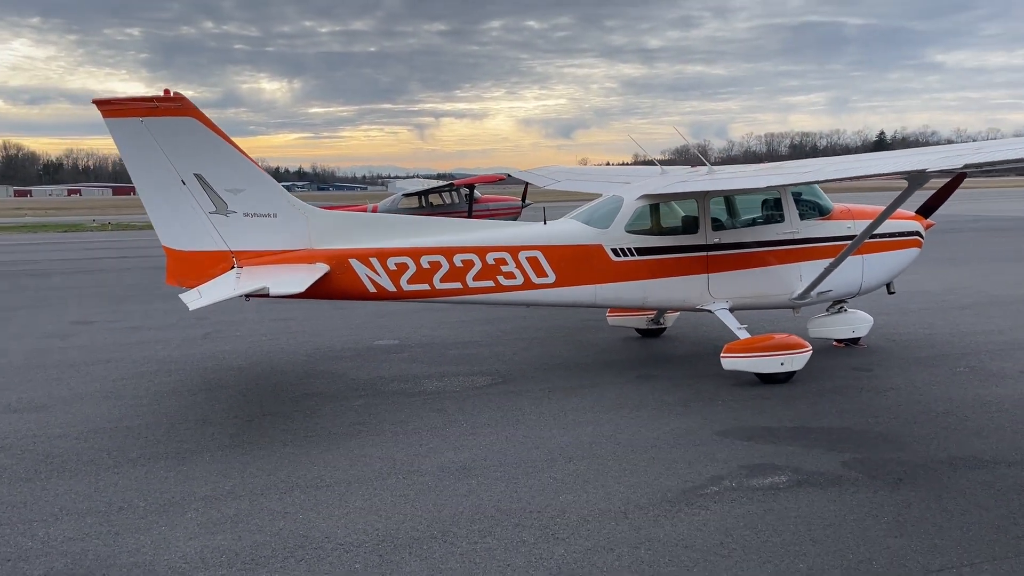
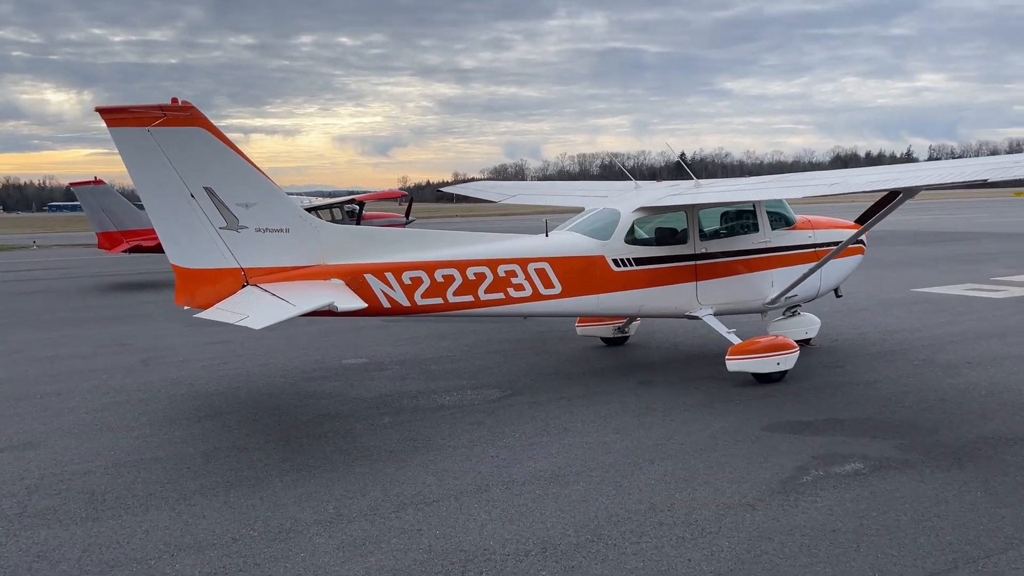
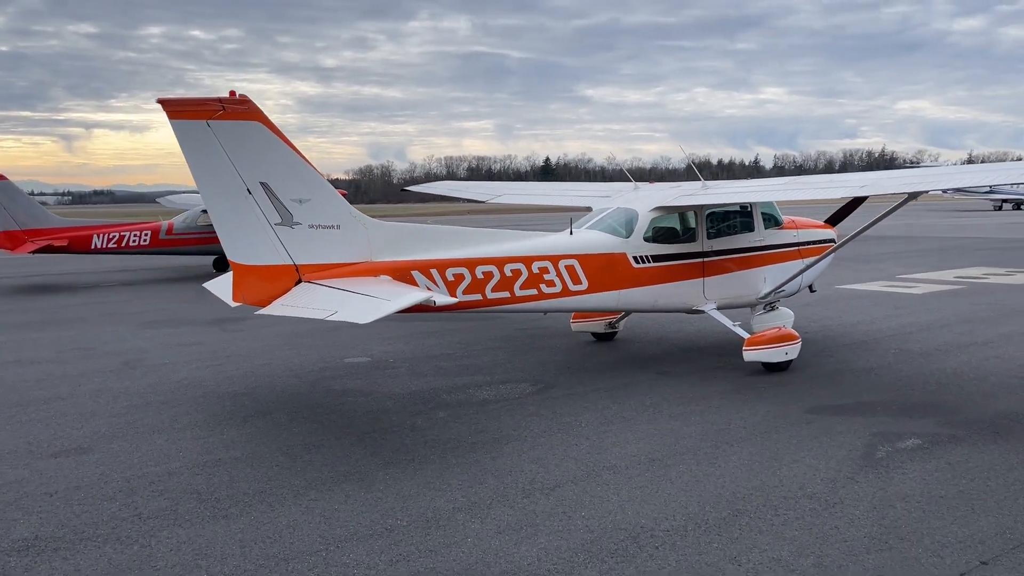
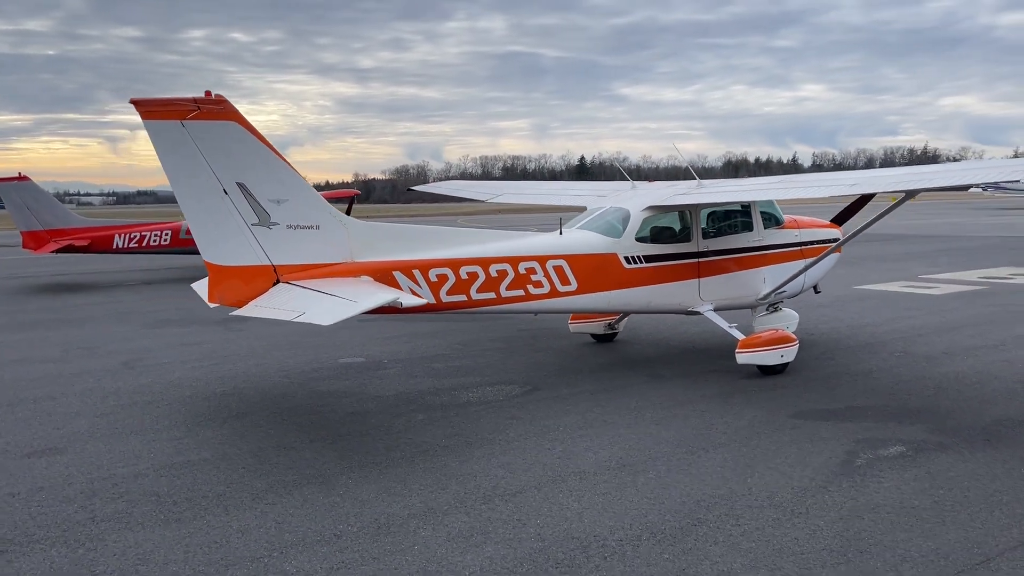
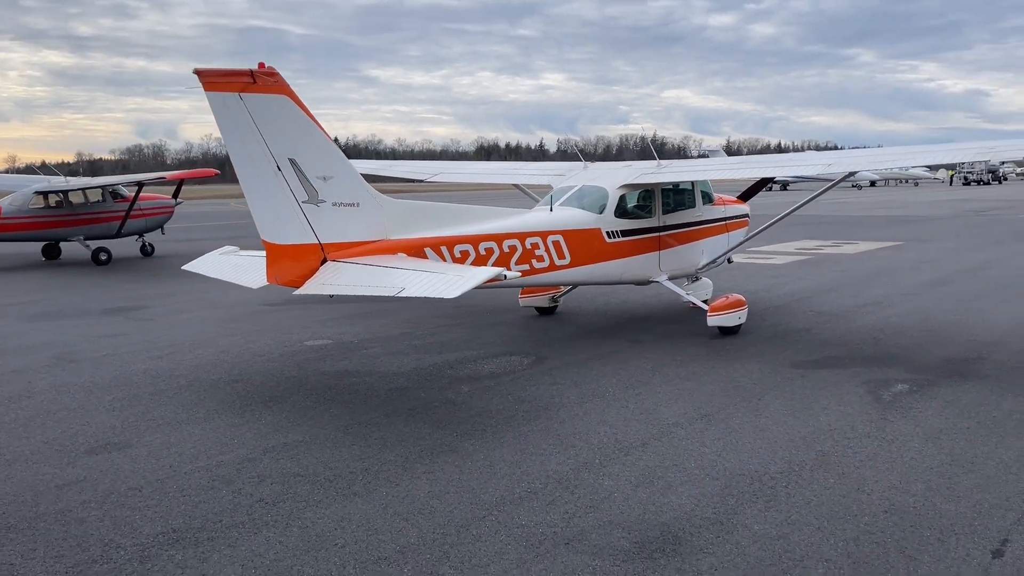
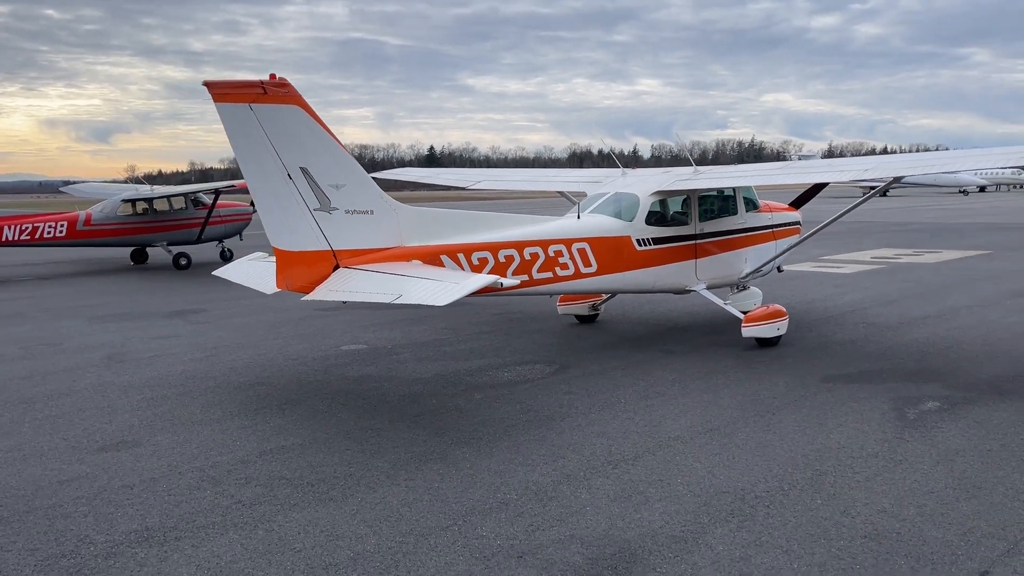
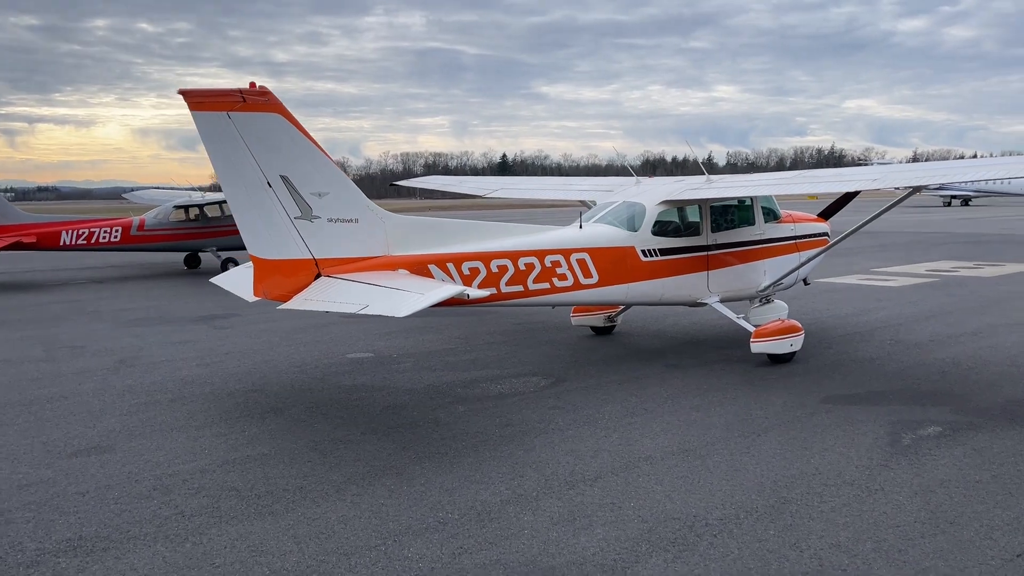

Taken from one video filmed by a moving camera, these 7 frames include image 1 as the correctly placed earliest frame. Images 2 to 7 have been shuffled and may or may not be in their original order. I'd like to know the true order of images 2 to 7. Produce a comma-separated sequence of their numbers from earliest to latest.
2, 4, 3, 7, 6, 5
